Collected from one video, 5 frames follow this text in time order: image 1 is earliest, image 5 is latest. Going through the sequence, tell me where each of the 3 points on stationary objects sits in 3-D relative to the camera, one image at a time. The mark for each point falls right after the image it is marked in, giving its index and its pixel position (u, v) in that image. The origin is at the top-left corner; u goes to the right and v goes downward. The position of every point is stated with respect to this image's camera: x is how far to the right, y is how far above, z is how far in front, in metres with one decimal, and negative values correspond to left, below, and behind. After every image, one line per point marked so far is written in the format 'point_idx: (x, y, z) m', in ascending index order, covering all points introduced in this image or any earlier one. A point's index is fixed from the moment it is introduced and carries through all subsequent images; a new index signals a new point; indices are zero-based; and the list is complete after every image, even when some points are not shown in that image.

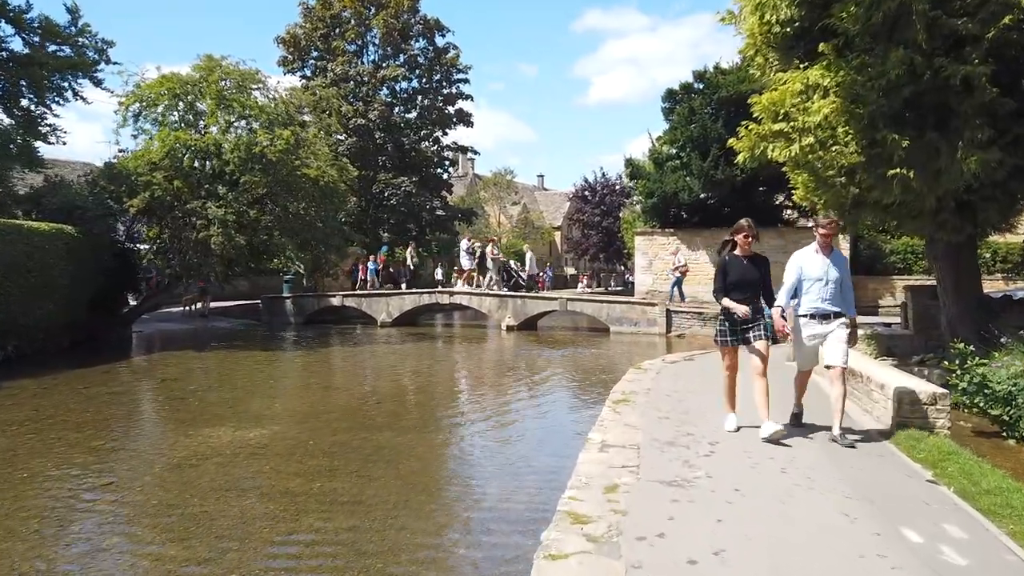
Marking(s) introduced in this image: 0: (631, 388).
0: (+1.6, -1.3, +10.0) m
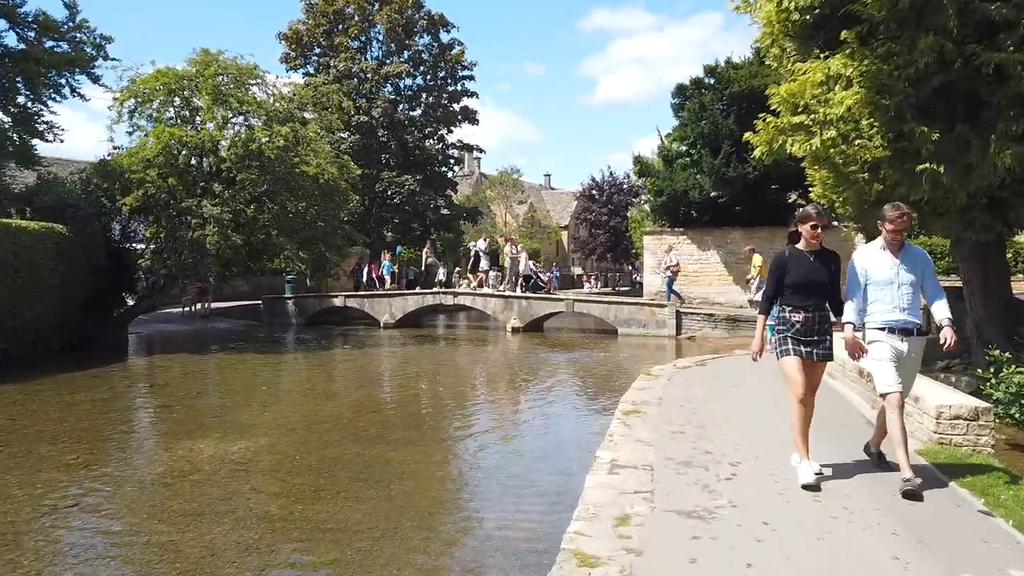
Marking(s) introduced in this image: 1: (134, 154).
0: (+1.6, -1.3, +9.3) m
1: (-8.6, +3.1, +17.5) m
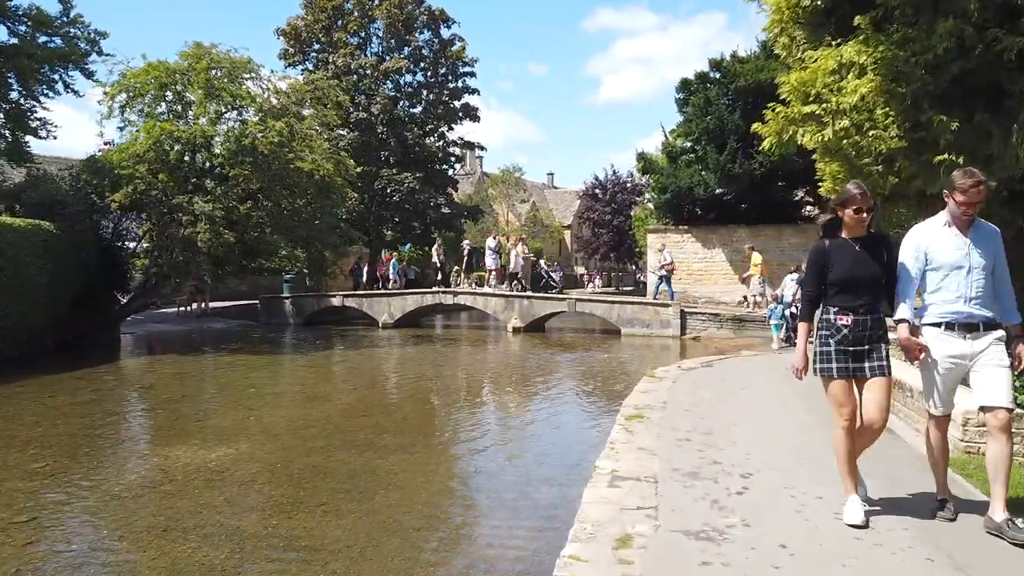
0: (+1.6, -1.3, +8.9) m
1: (-8.6, +3.1, +17.1) m
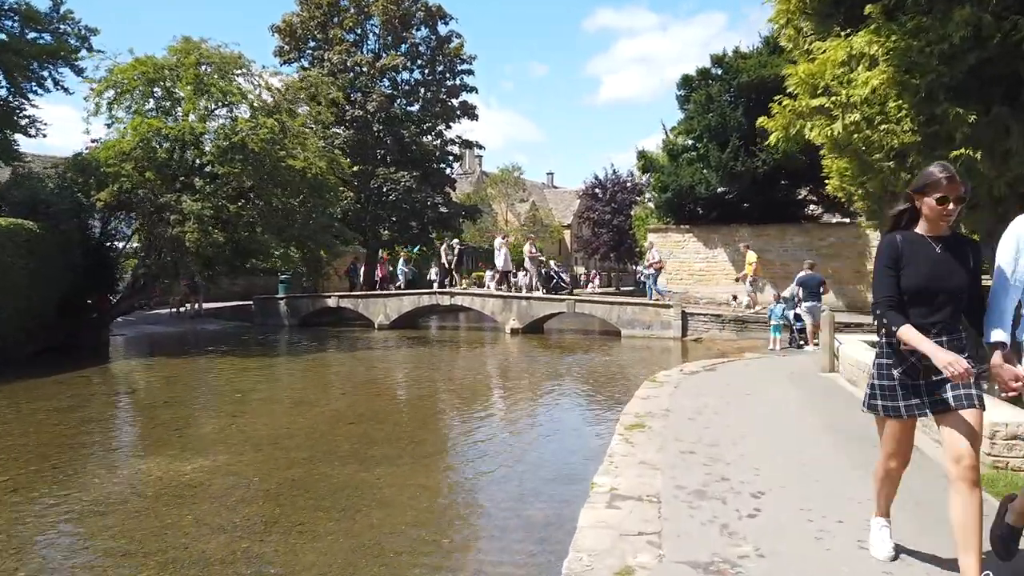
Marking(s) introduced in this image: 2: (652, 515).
0: (+1.5, -1.3, +8.4) m
1: (-8.7, +3.1, +16.6) m
2: (+0.8, -1.4, +4.6) m
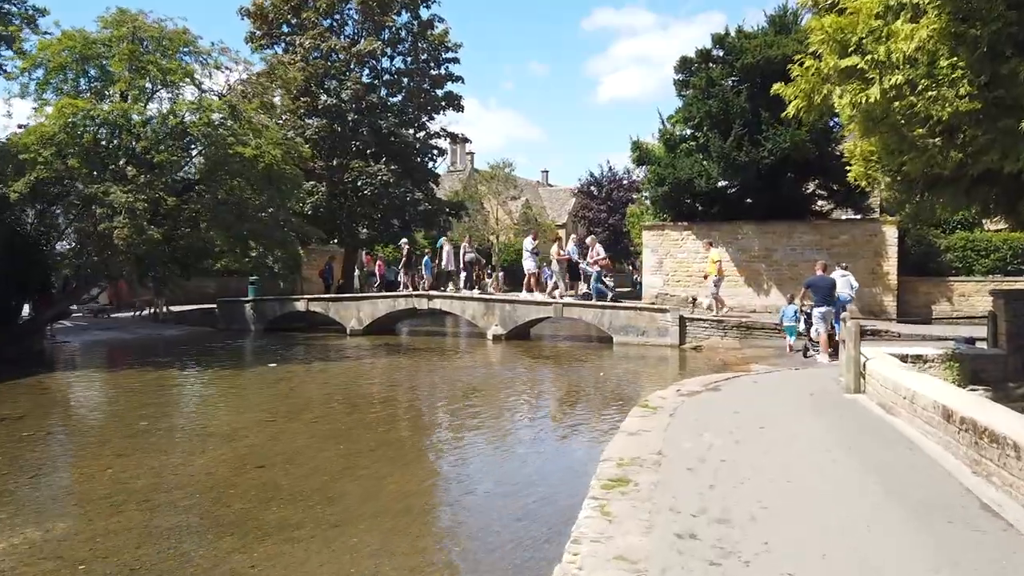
0: (+1.0, -1.4, +6.5) m
1: (-9.2, +3.0, +14.7) m
2: (+0.4, -1.4, +2.7) m
